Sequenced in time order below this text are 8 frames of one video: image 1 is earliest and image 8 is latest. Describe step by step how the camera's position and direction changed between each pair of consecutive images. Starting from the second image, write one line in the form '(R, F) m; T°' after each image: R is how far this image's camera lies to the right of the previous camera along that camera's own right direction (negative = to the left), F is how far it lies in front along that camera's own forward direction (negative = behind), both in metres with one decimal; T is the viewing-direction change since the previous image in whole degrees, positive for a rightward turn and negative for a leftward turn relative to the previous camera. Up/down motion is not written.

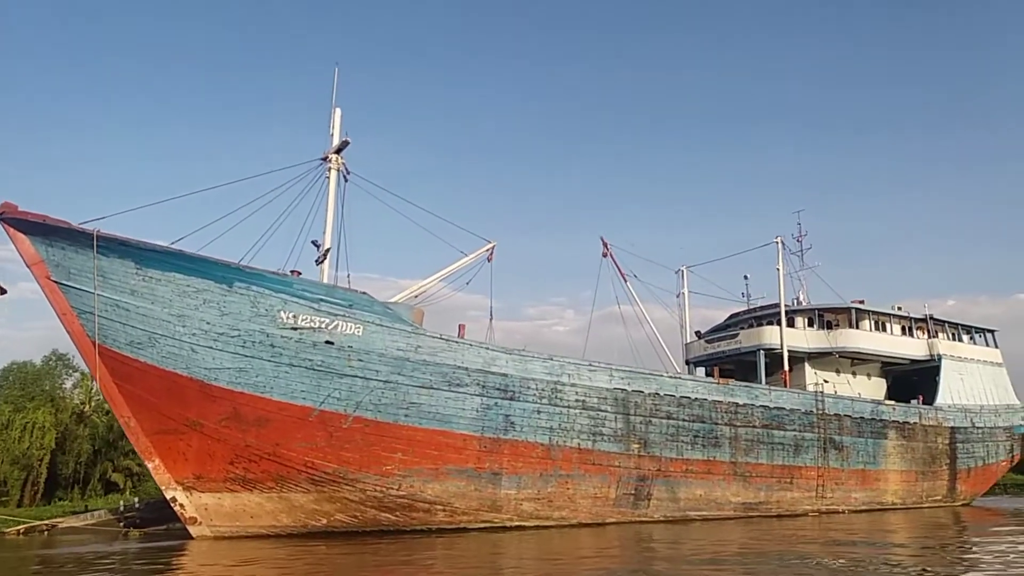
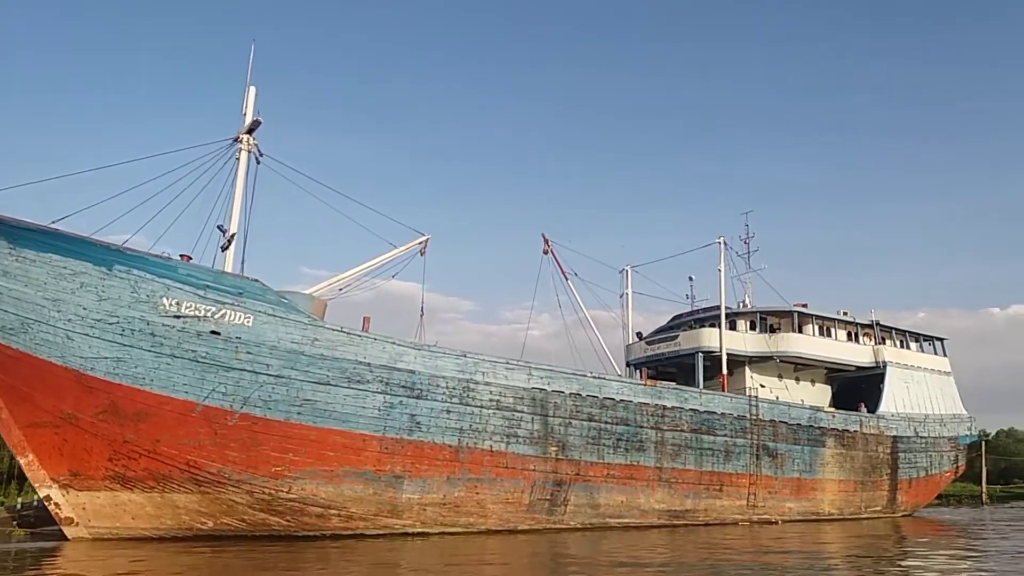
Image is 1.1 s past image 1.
(+1.5, +1.1) m; +1°
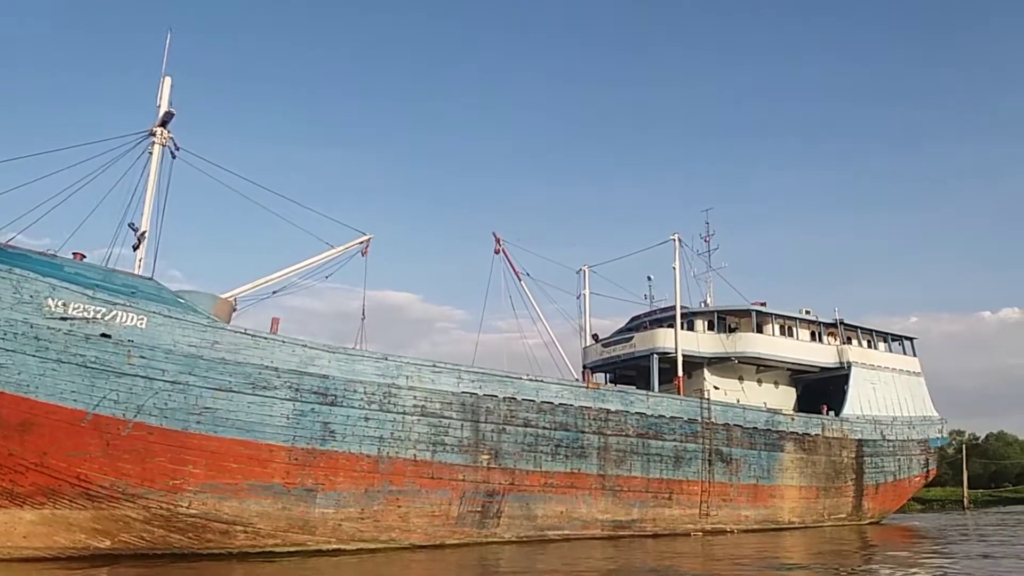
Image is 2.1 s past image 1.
(+1.4, +1.1) m; 0°
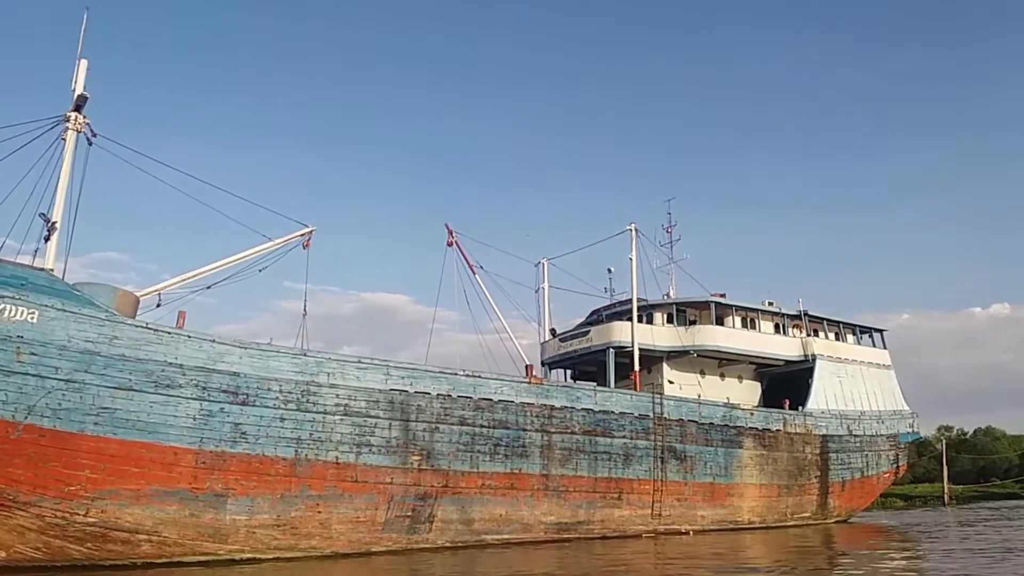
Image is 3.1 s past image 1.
(+1.2, +1.0) m; +1°
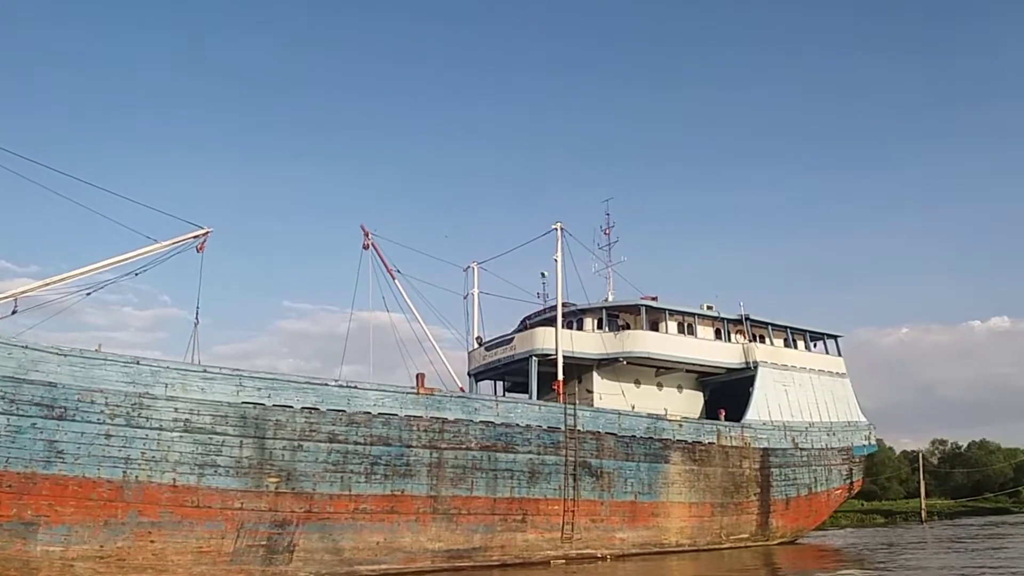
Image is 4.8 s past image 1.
(+2.2, +1.8) m; 0°
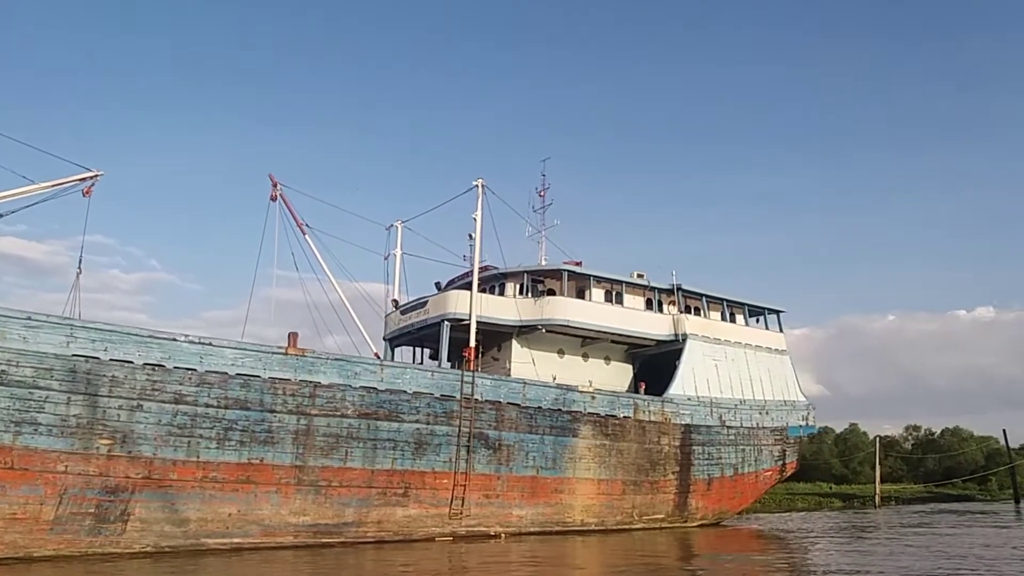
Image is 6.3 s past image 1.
(+1.9, +1.4) m; +1°
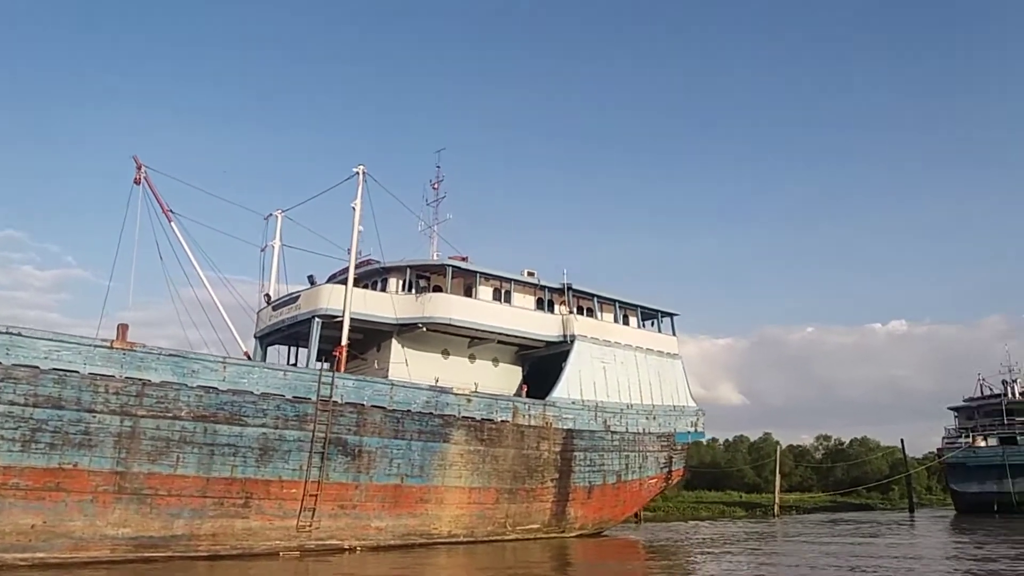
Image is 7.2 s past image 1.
(+1.2, +0.9) m; +5°
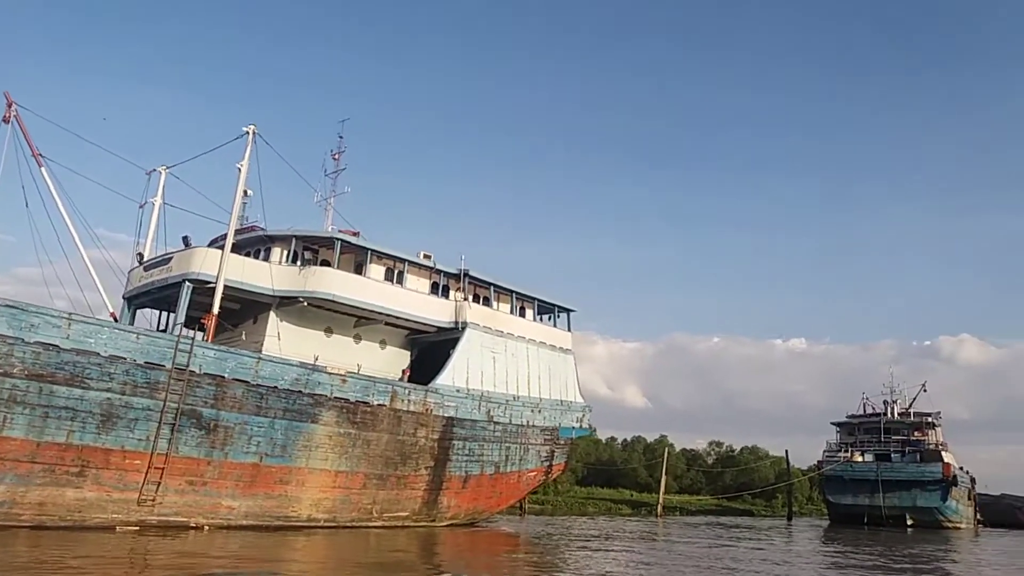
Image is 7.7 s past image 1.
(+0.6, +0.5) m; +6°
